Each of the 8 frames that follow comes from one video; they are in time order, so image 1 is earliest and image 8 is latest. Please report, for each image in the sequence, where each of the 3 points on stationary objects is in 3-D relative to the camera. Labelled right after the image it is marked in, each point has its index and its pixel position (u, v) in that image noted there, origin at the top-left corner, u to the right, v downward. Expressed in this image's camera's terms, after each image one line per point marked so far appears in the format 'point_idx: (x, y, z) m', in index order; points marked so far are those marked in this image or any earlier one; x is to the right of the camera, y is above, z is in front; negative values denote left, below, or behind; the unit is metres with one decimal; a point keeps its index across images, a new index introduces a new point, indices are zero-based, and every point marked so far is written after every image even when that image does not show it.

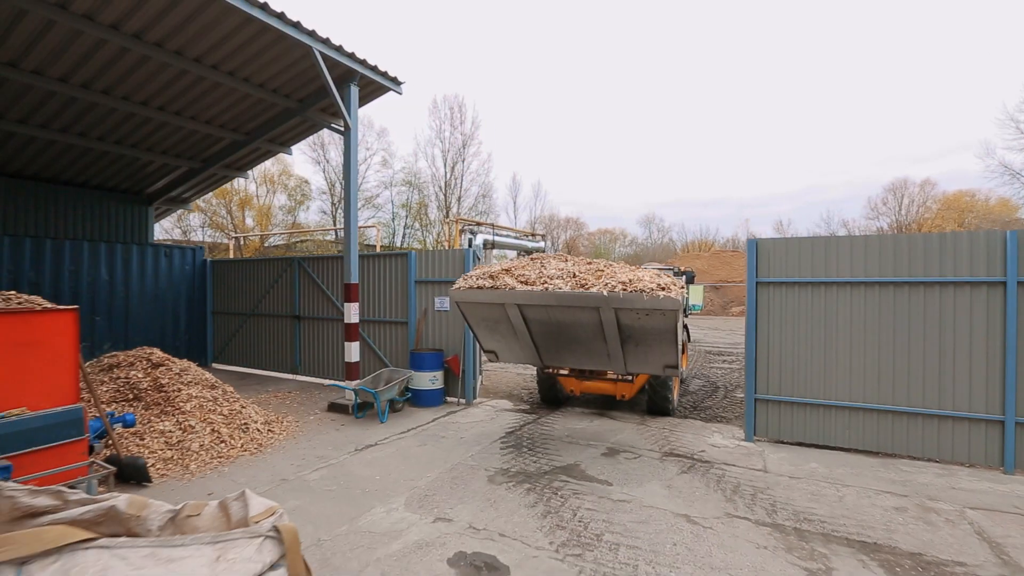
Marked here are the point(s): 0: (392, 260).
0: (-1.9, +0.4, +7.8) m
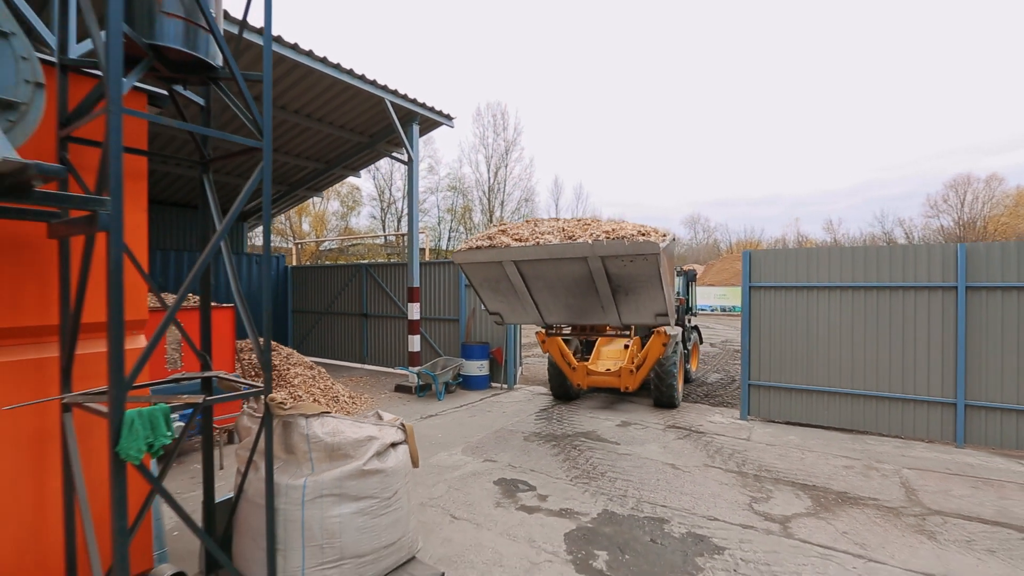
0: (-1.3, +0.4, +9.3) m
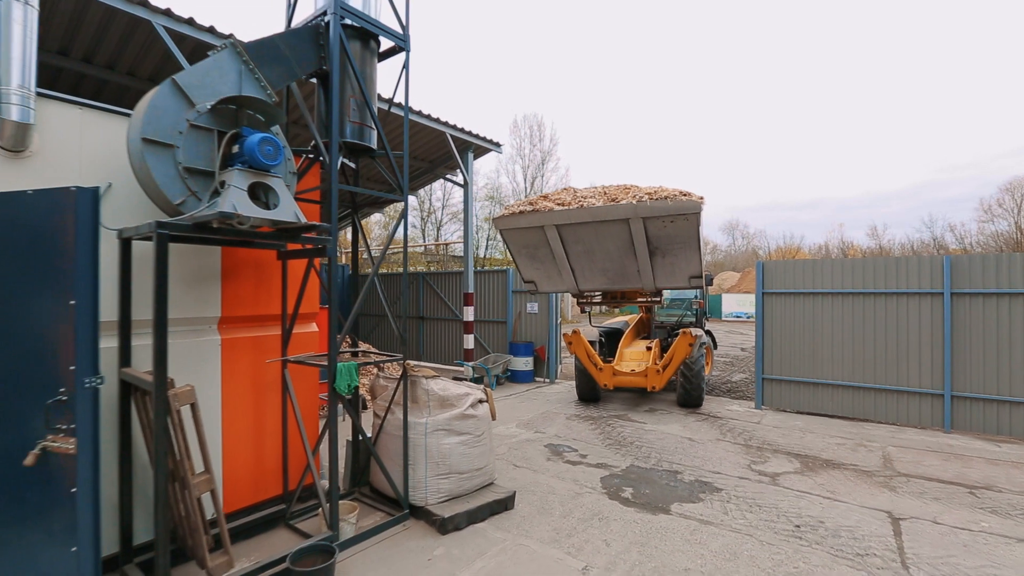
0: (-0.4, +0.3, +10.6) m
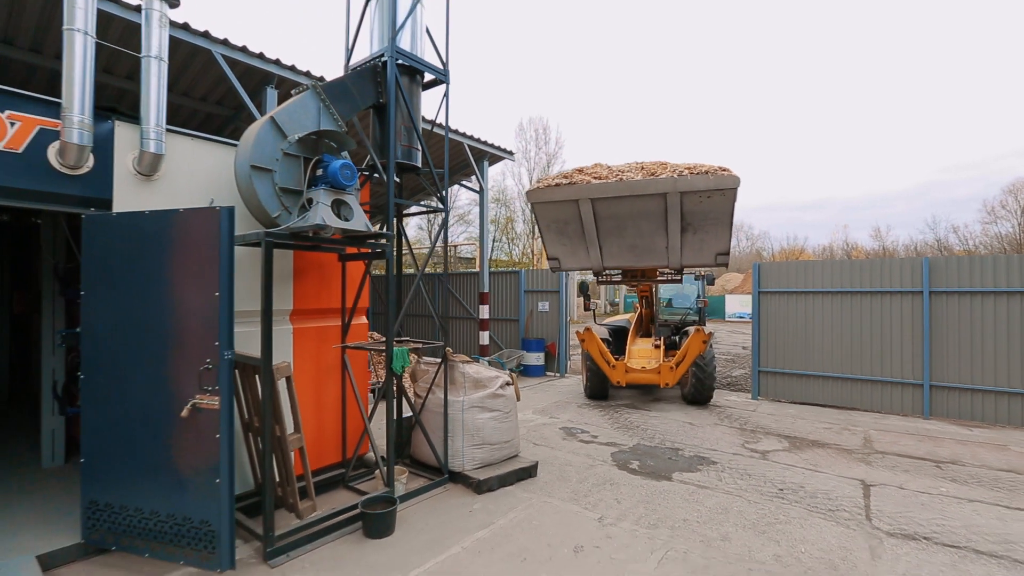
0: (-0.1, +0.3, +11.2) m
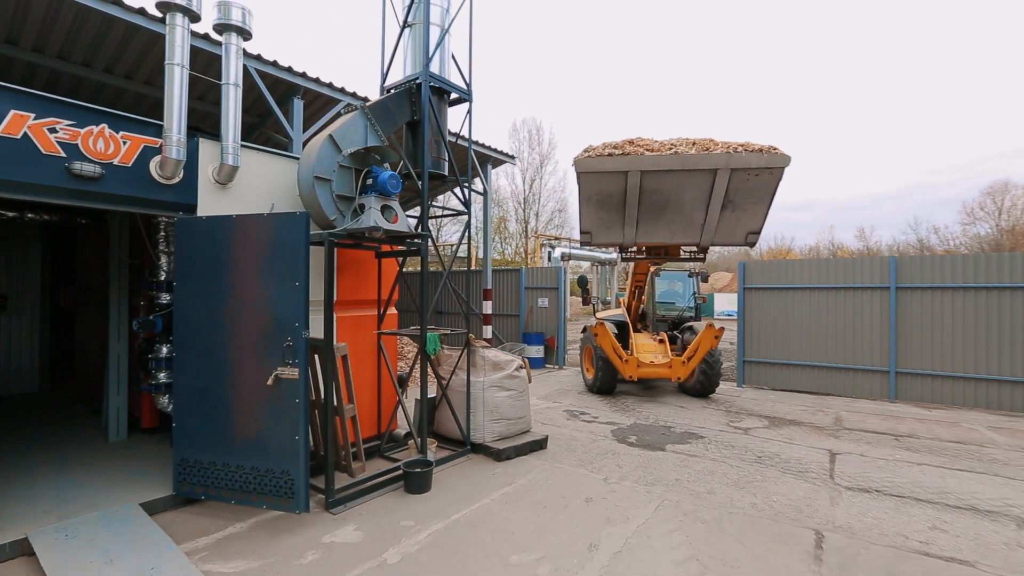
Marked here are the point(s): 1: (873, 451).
0: (-0.1, +0.3, +11.8) m
1: (+3.9, -1.8, +5.2) m
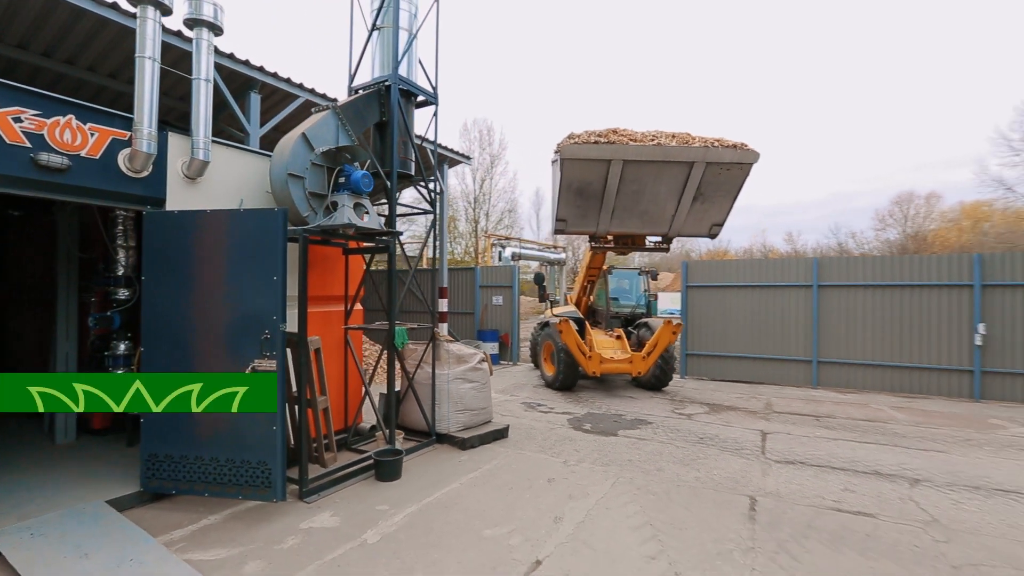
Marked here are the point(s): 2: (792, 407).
0: (-1.2, +0.4, +12.0) m
1: (+3.5, -1.7, +5.9) m
2: (+4.1, -1.7, +7.0) m
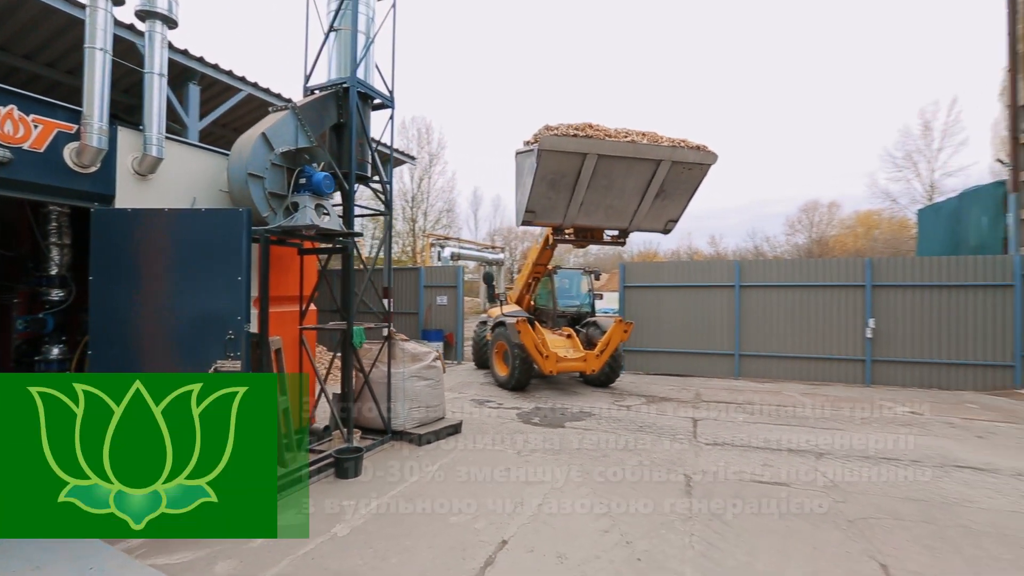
0: (-2.6, +0.4, +12.0) m
1: (+2.9, -1.7, +6.5) m
2: (+3.3, -1.7, +7.7) m
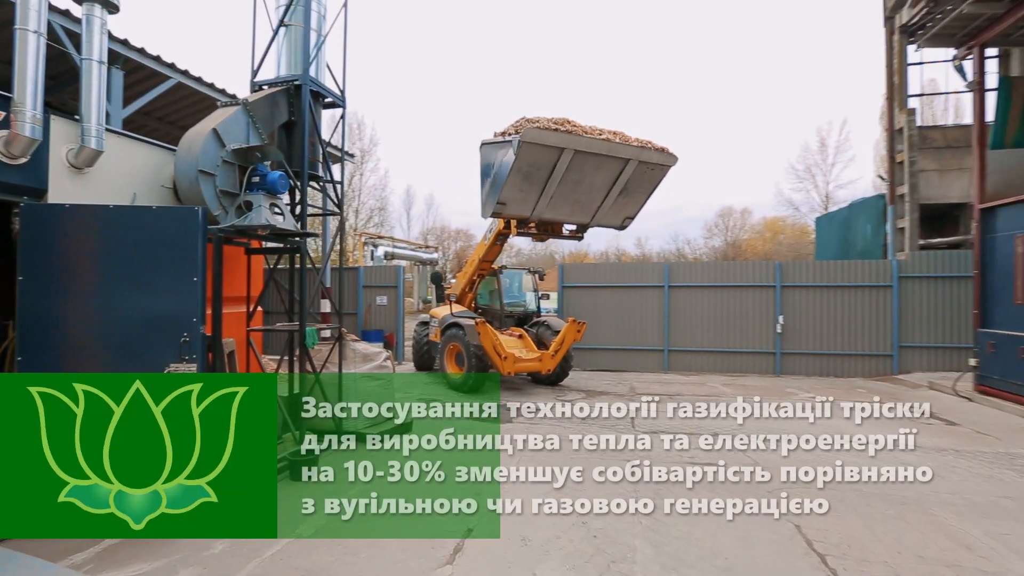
0: (-4.0, +0.4, +11.8) m
1: (+2.1, -1.7, +7.1) m
2: (+2.4, -1.7, +8.3) m
